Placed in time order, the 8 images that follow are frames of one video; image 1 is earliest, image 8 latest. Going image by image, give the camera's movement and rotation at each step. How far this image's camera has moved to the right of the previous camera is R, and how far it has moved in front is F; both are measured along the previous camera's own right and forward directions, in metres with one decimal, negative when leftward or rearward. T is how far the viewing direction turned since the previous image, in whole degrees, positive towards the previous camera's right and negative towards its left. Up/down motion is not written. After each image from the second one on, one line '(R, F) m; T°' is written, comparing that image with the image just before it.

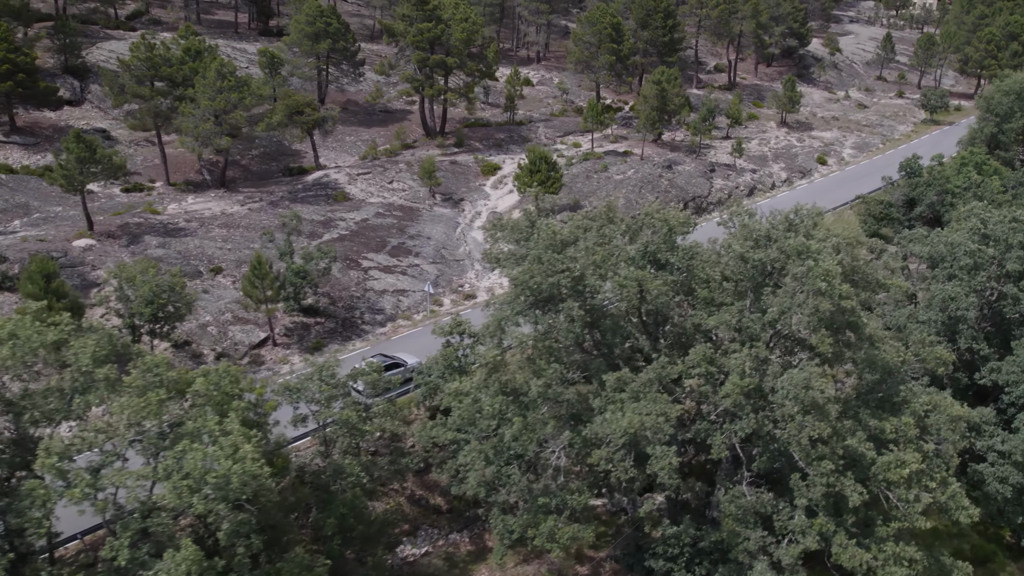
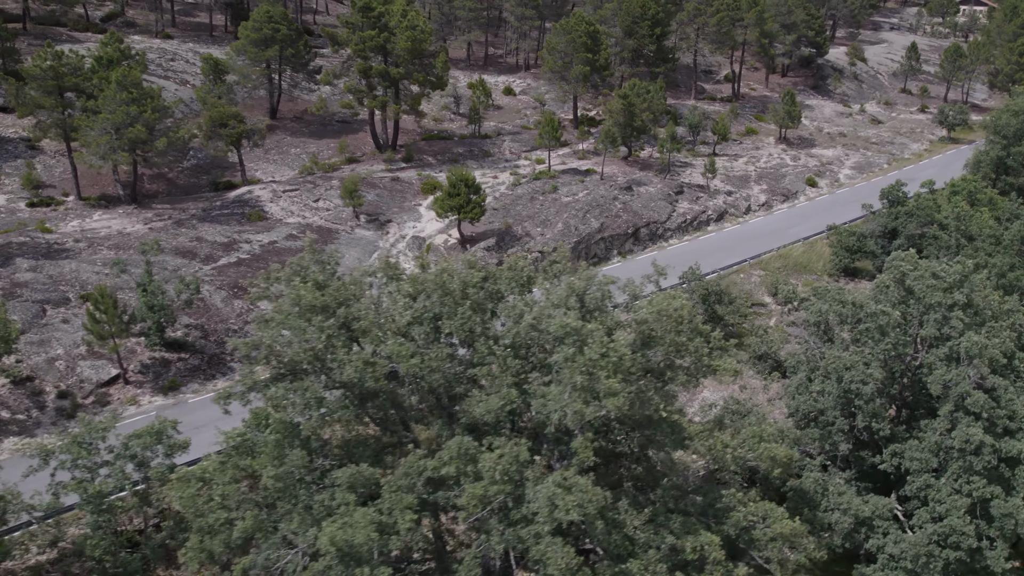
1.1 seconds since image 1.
(+5.5, +3.2) m; -4°
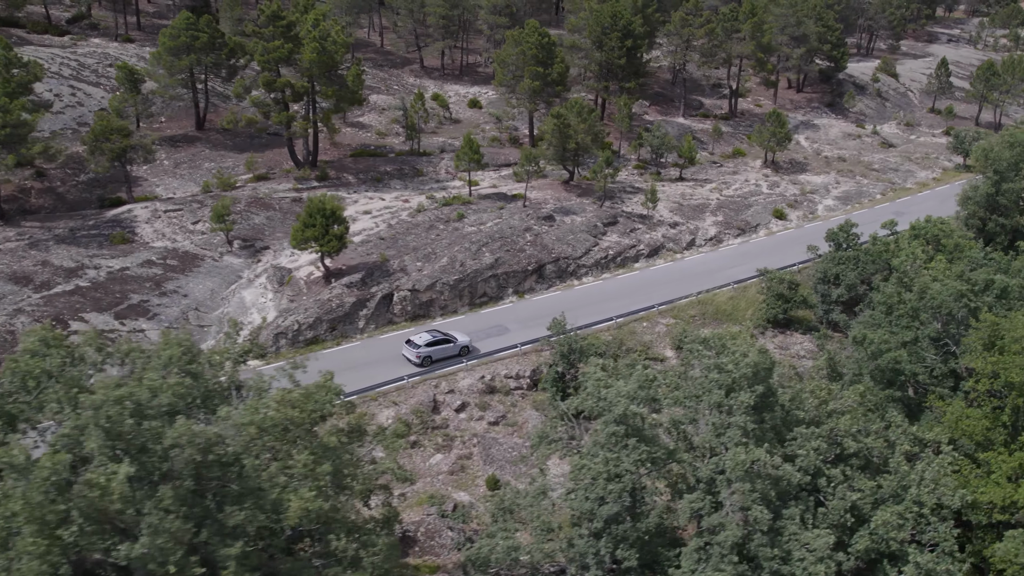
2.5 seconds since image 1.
(+7.8, +4.0) m; -6°
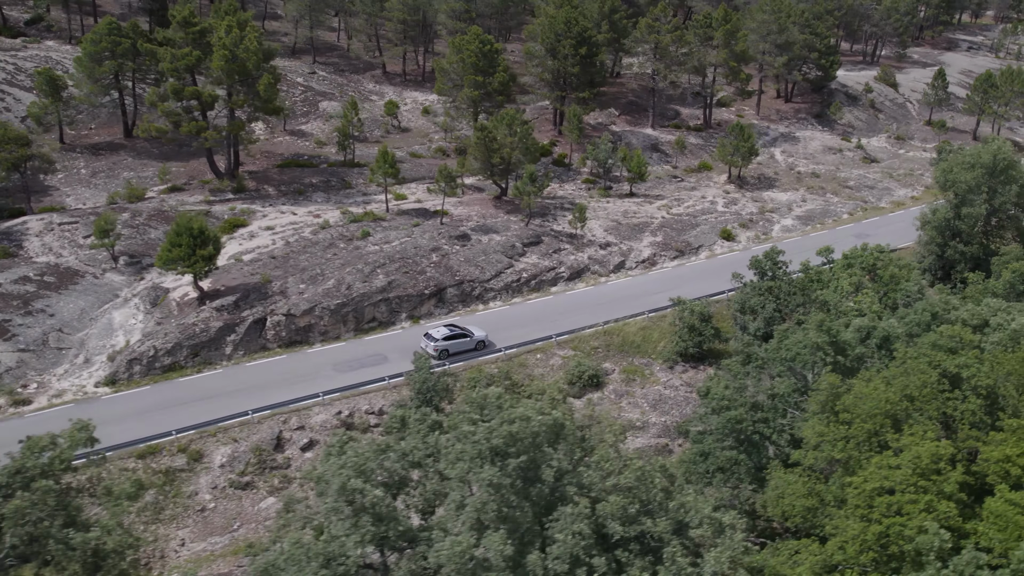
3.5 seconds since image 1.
(+5.6, +2.3) m; -3°
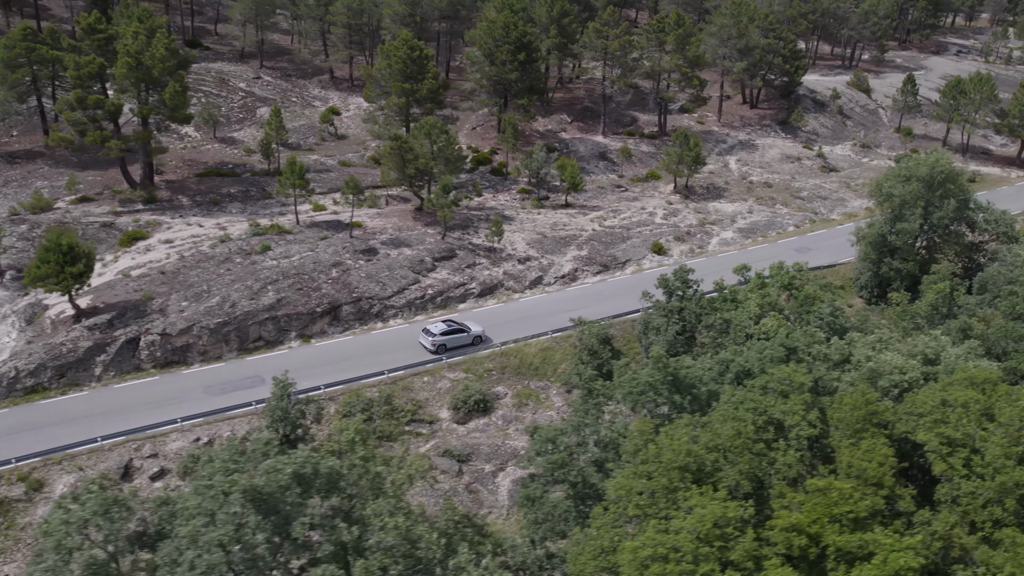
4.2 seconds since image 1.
(+4.3, +1.5) m; -1°
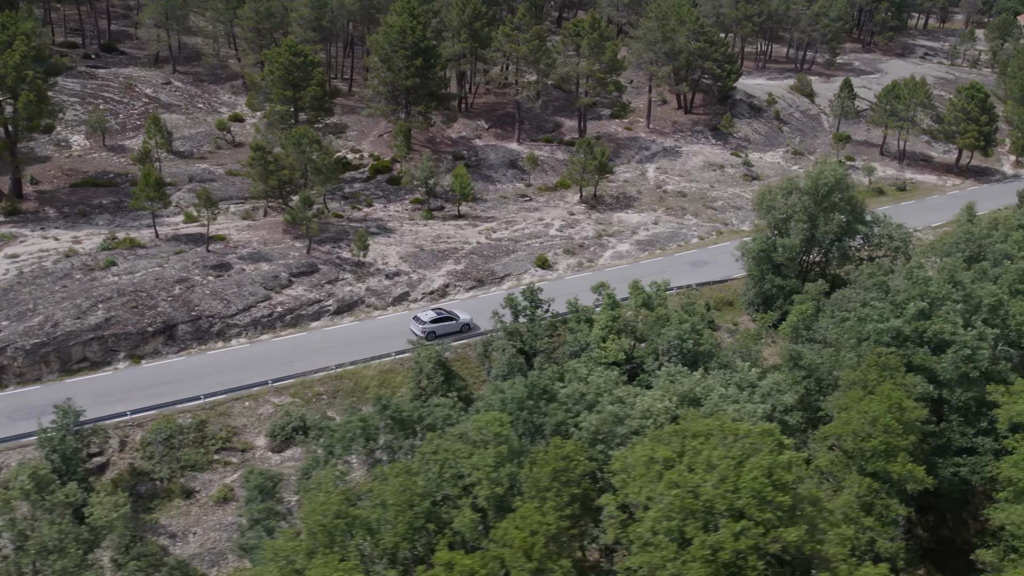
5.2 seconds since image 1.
(+5.9, +1.6) m; -1°
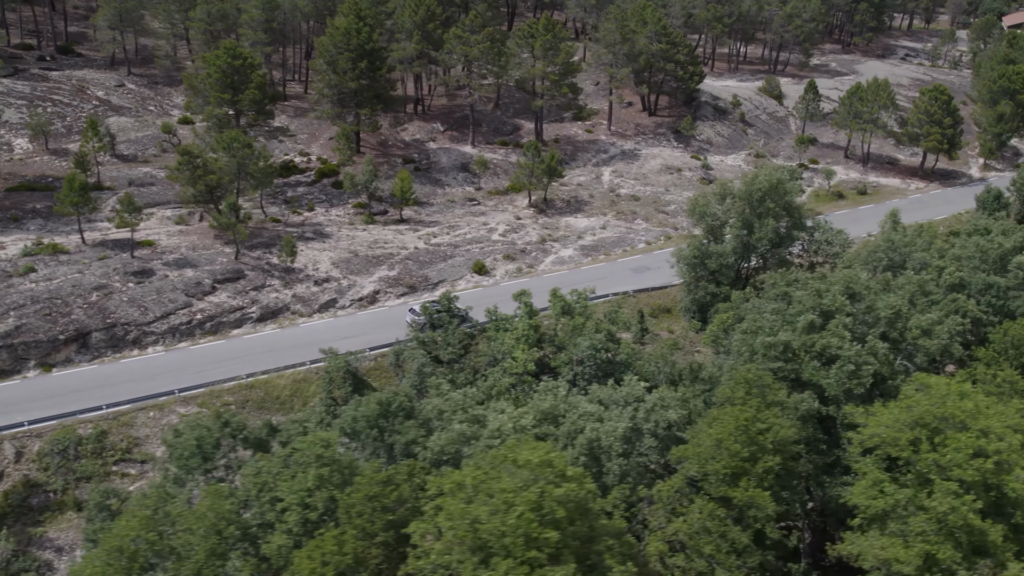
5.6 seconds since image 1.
(+3.0, +0.6) m; -1°
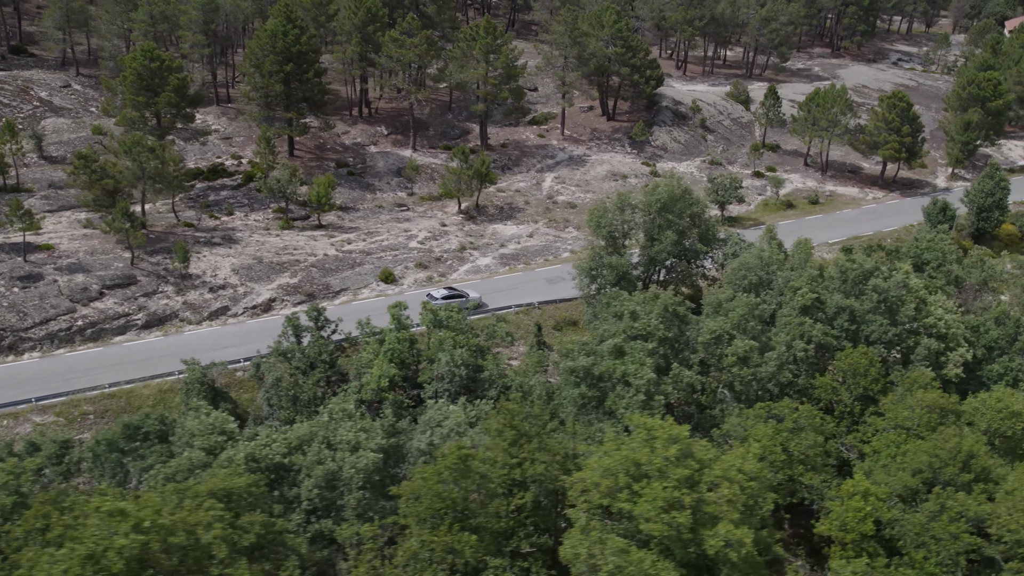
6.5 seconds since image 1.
(+5.3, +1.1) m; -3°
